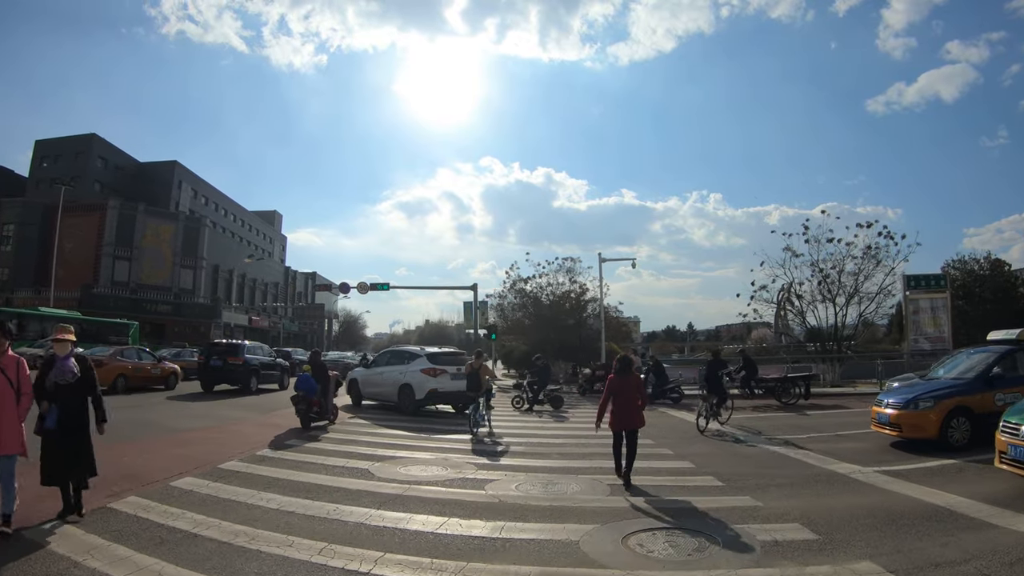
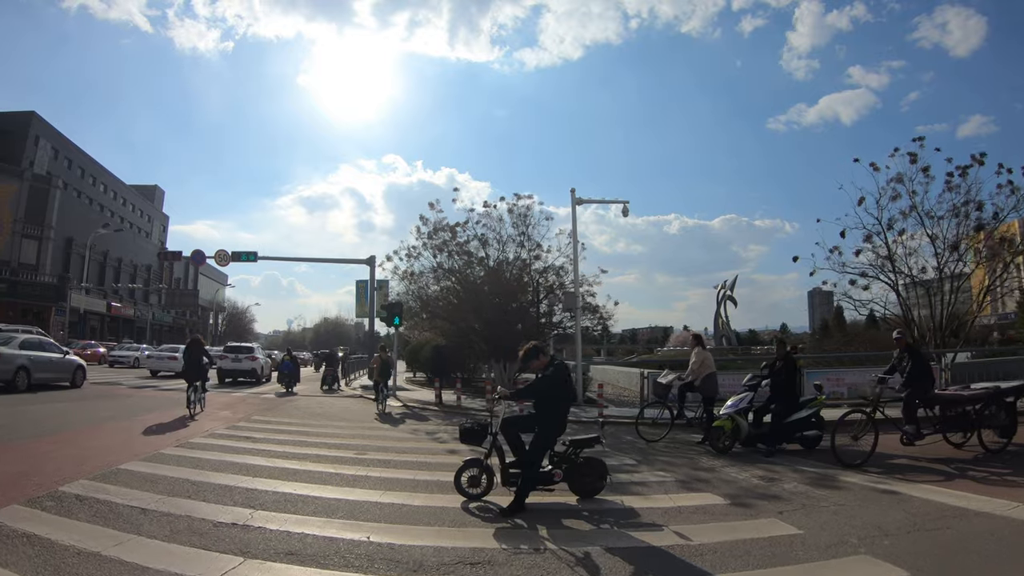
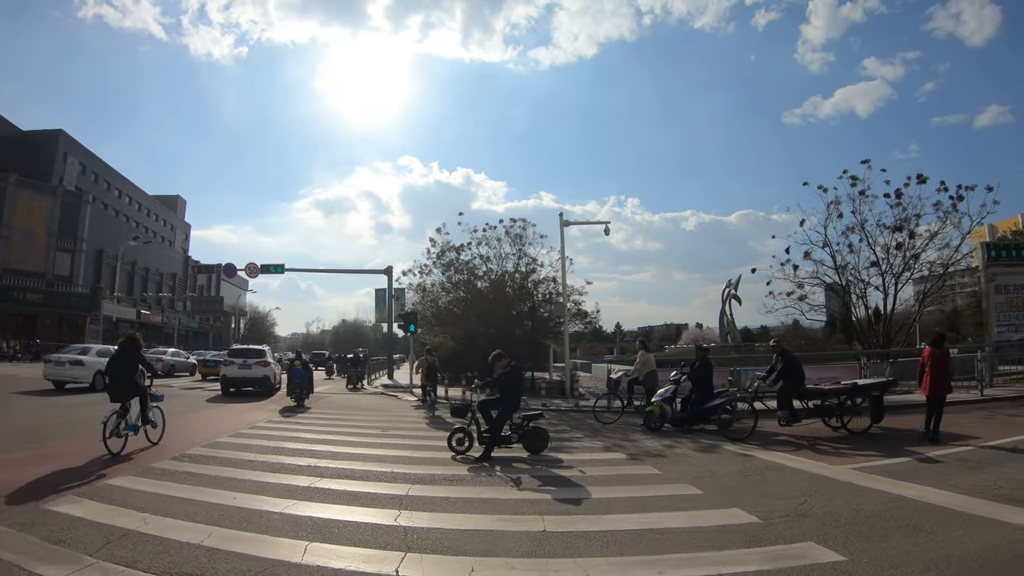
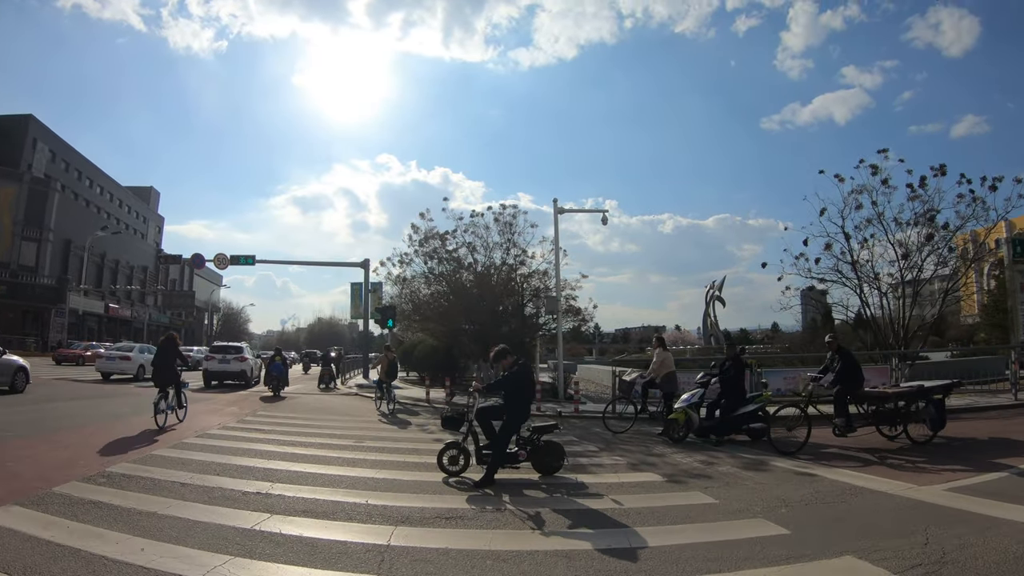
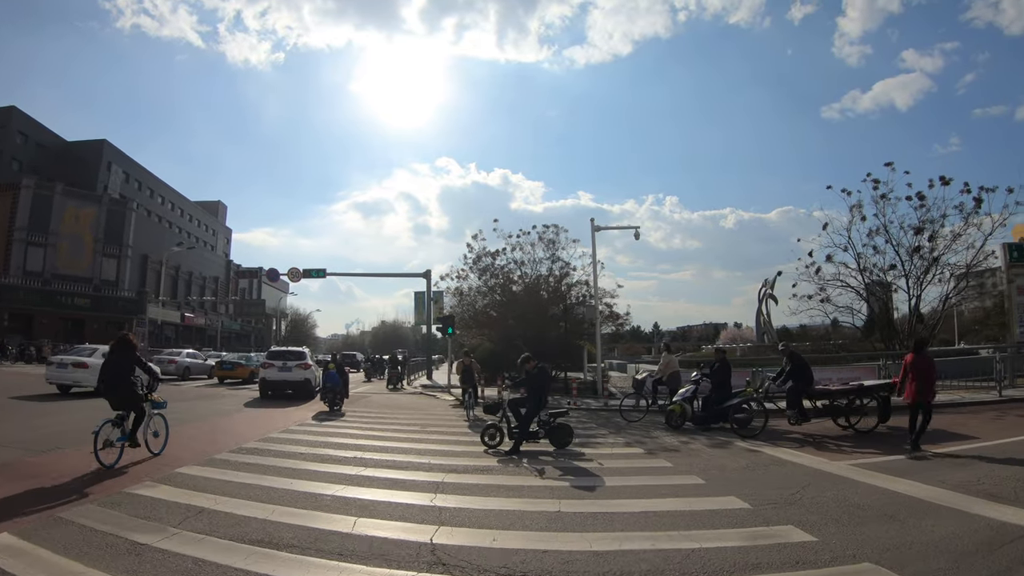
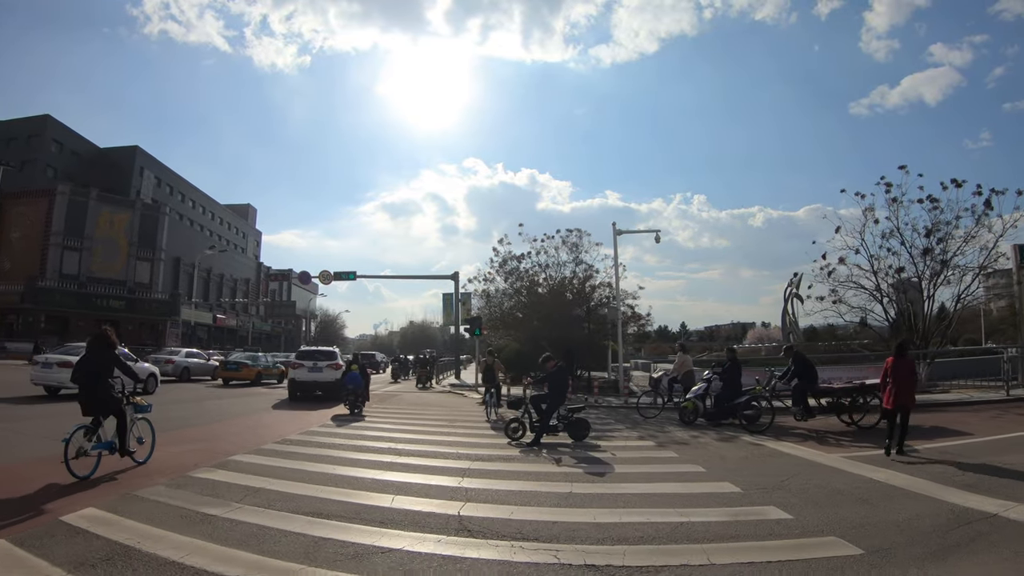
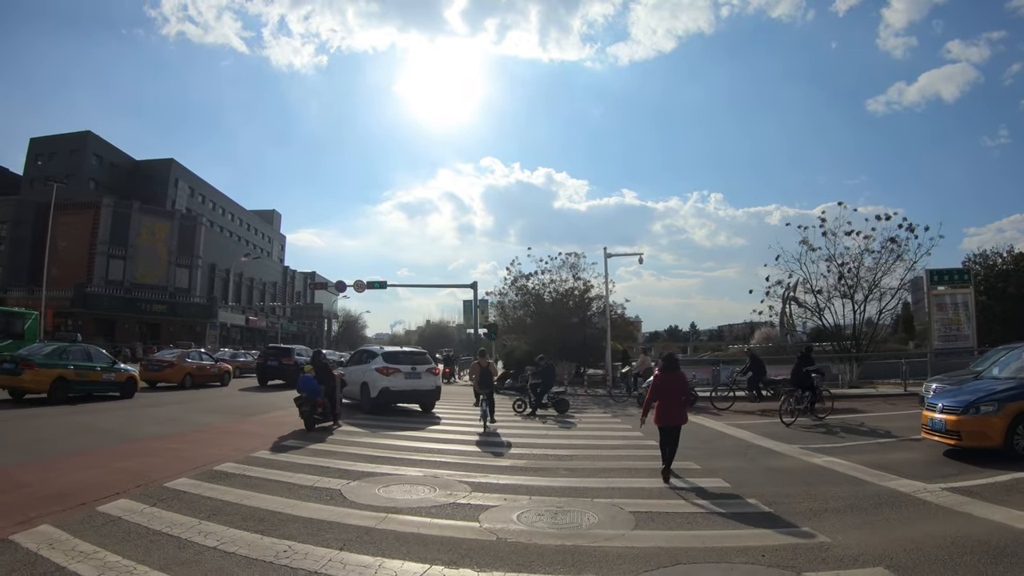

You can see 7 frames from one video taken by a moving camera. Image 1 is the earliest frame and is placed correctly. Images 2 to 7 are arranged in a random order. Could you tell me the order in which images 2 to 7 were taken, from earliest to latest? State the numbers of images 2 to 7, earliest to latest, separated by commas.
7, 6, 5, 3, 4, 2
